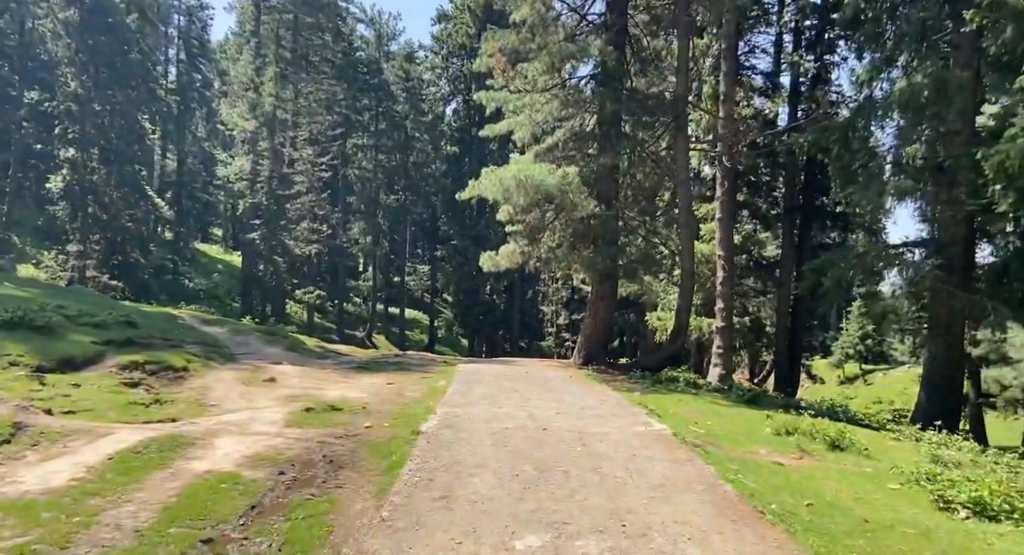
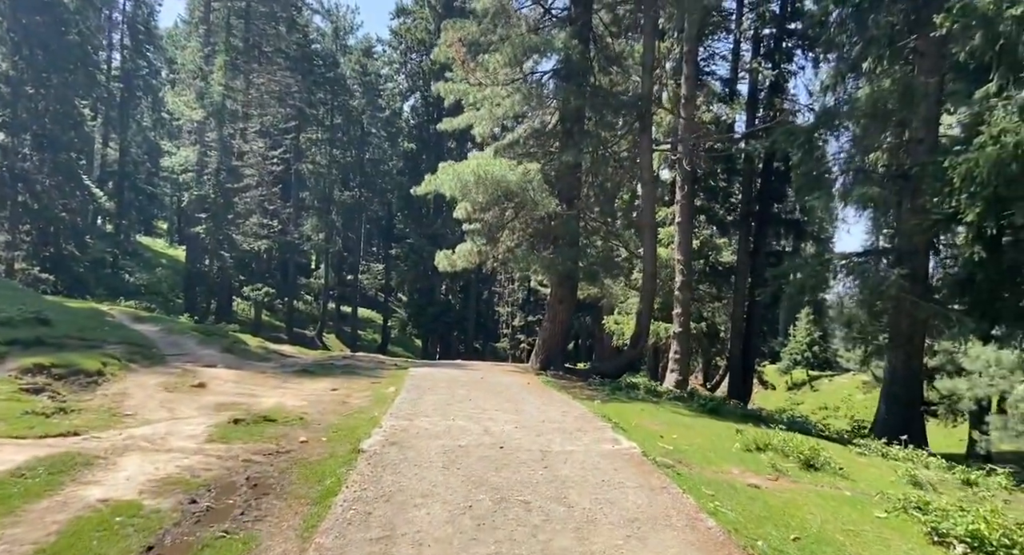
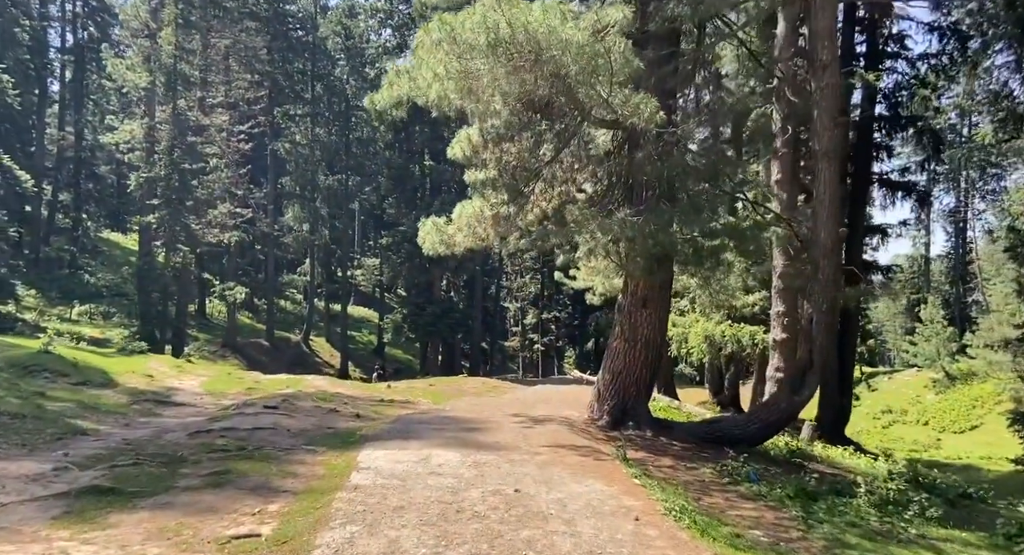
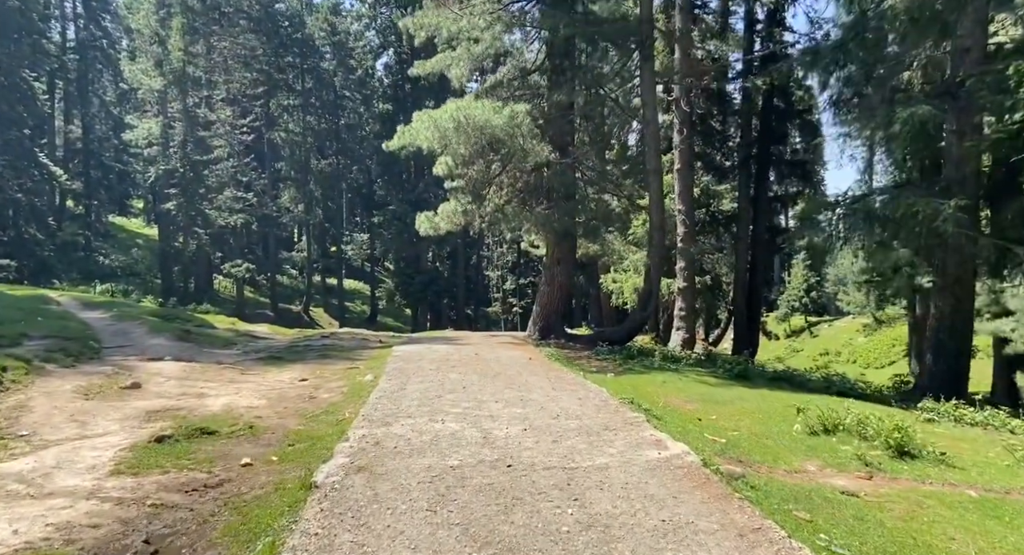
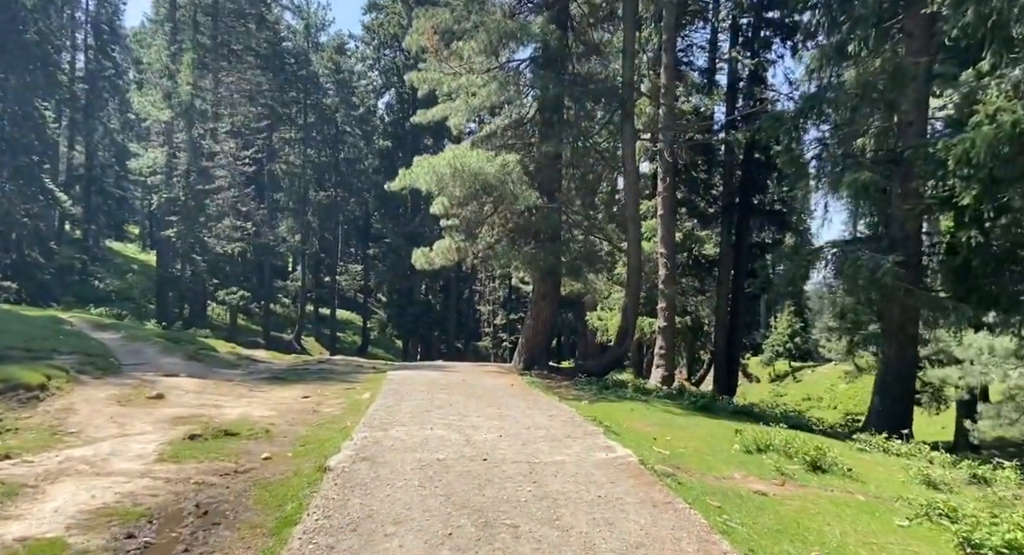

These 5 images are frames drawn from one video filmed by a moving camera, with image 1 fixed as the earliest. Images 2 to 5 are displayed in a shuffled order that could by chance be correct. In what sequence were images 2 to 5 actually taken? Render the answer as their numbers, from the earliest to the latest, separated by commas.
2, 5, 4, 3
